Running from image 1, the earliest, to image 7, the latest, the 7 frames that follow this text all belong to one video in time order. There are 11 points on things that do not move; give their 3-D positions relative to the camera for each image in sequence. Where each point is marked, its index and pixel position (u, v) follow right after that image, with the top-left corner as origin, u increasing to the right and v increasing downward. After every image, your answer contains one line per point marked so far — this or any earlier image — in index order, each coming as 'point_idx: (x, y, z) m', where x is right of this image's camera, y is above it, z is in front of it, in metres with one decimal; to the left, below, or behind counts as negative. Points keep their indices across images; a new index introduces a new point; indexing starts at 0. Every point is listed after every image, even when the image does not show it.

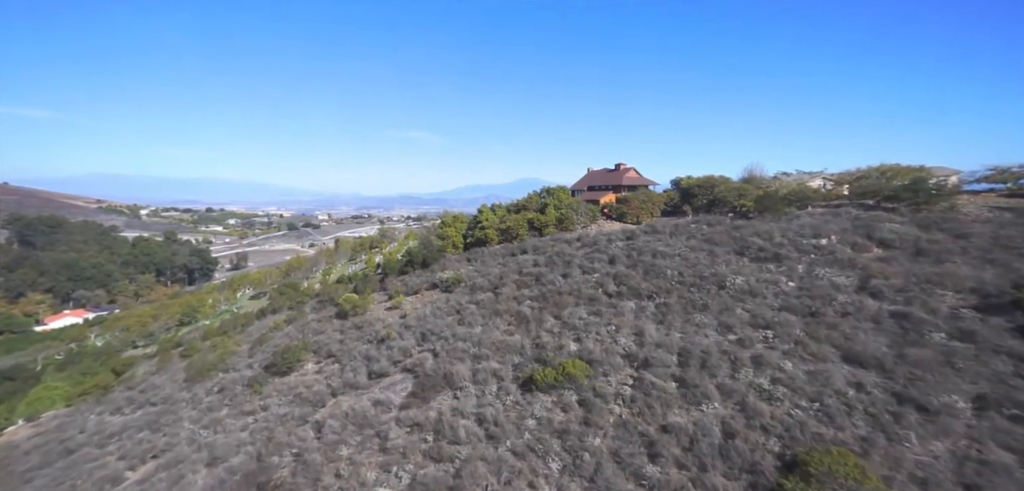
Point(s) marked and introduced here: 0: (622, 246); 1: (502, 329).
0: (+4.0, 0.0, +18.4) m
1: (-0.3, -2.5, +15.2) m
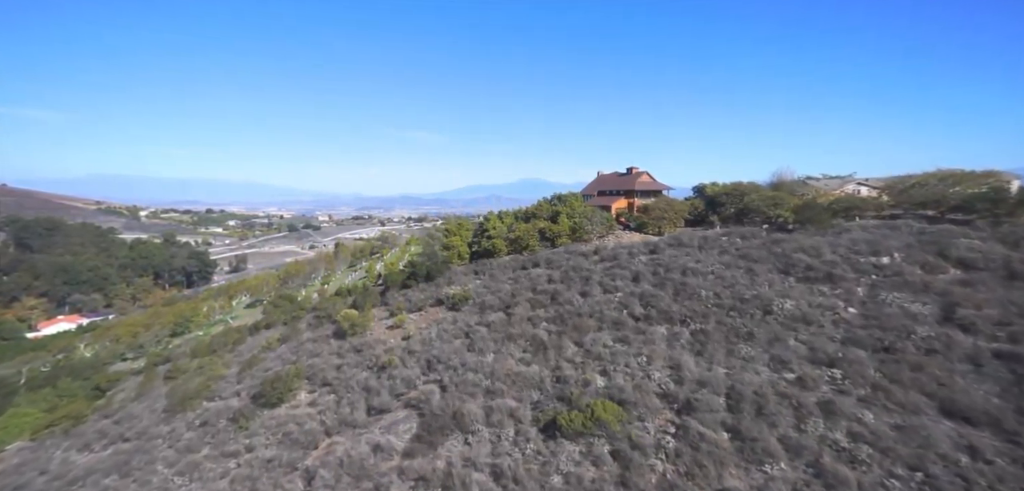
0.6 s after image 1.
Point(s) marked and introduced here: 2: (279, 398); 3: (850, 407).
0: (+4.4, -0.5, +16.7) m
1: (+0.1, -3.0, +13.6) m
2: (-6.6, -4.3, +14.5) m
3: (+5.5, -2.6, +8.3) m
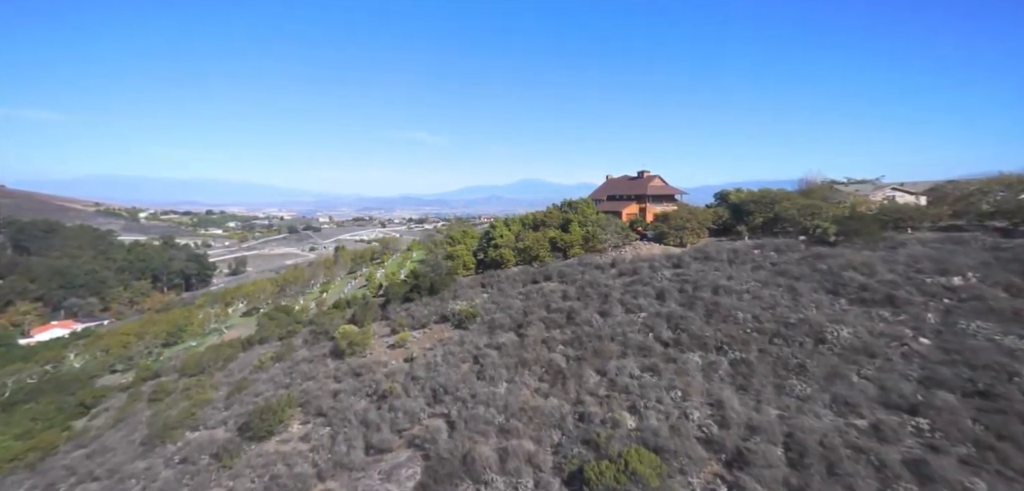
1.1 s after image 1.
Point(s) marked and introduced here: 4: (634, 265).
0: (+4.7, -0.9, +15.3) m
1: (+0.5, -3.4, +12.2) m
2: (-6.3, -4.8, +13.1) m
3: (+5.8, -3.0, +6.9) m
4: (+4.1, -0.6, +17.1) m
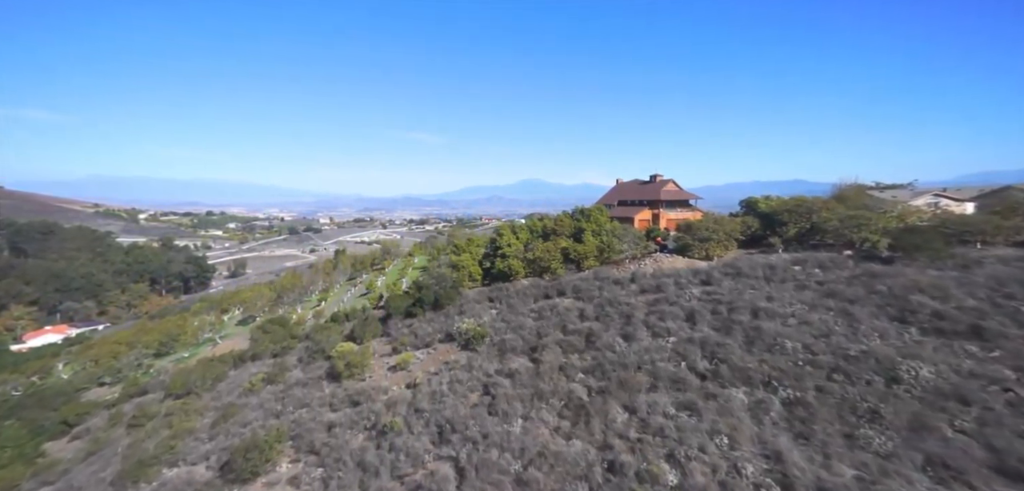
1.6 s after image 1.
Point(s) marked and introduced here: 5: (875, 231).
0: (+5.1, -1.3, +13.9) m
1: (+0.8, -3.8, +10.7) m
2: (-5.9, -5.2, +11.7) m
3: (+6.2, -3.4, +5.4) m
4: (+4.4, -1.1, +15.6) m
5: (+9.5, +0.4, +13.4) m
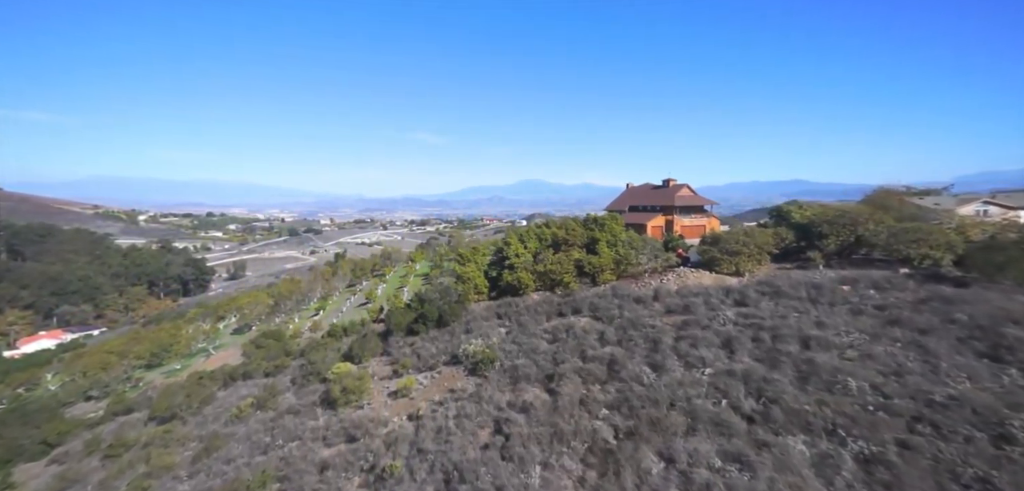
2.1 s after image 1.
0: (+5.4, -1.7, +12.4) m
1: (+1.2, -4.2, +9.3) m
2: (-5.6, -5.6, +10.2) m
3: (+6.5, -3.8, +3.9) m
4: (+4.8, -1.5, +14.2) m
5: (+9.8, -0.1, +12.0) m
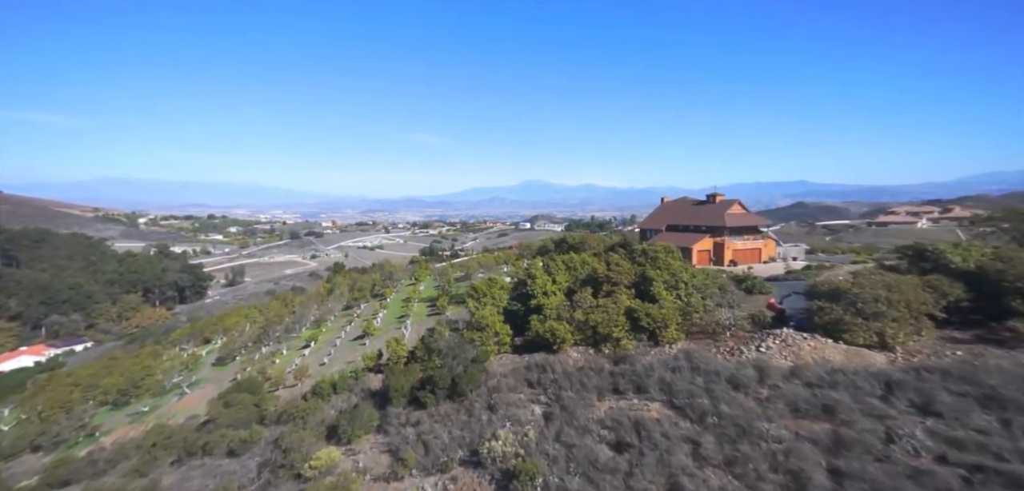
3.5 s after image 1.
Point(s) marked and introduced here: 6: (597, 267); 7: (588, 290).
0: (+6.4, -3.0, +8.0) m
1: (+2.1, -5.5, +4.8) m
2: (-4.7, -6.9, +5.8) m
3: (+7.4, -5.1, -0.5) m
4: (+5.7, -2.7, +9.7) m
5: (+10.8, -1.3, +7.5) m
6: (+2.9, -0.6, +18.3) m
7: (+2.5, -1.4, +17.1) m
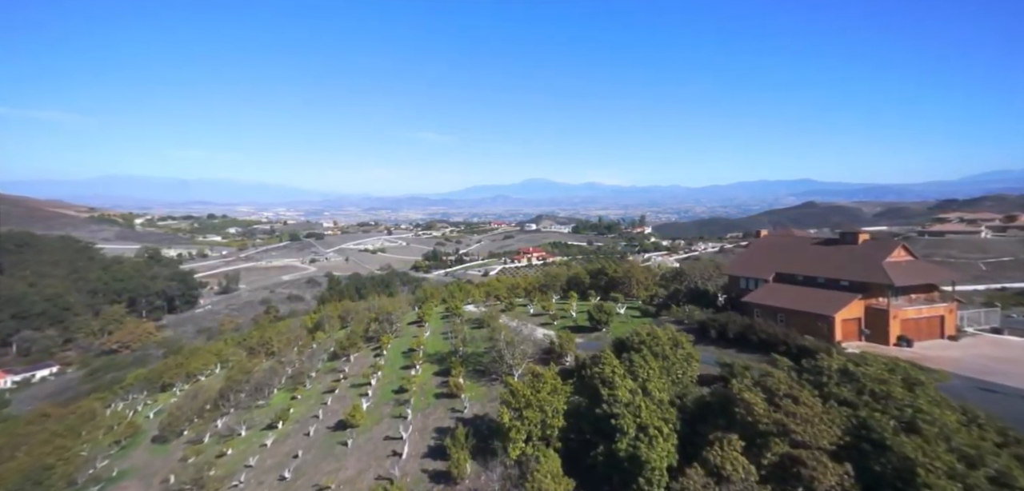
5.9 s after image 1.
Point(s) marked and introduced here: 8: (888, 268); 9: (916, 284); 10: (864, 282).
0: (+7.9, -5.2, -0.4) m
1: (+3.6, -7.7, -3.5) m
2: (-3.2, -9.0, -2.4) m
3: (+8.8, -7.3, -8.9) m
4: (+7.2, -4.9, +1.4) m
5: (+12.3, -3.5, -0.9) m
6: (+4.5, -2.7, +9.9) m
7: (+4.1, -3.5, +8.8) m
8: (+12.2, -0.7, +16.3) m
9: (+13.0, -1.2, +16.3) m
10: (+11.5, -1.1, +16.5) m
